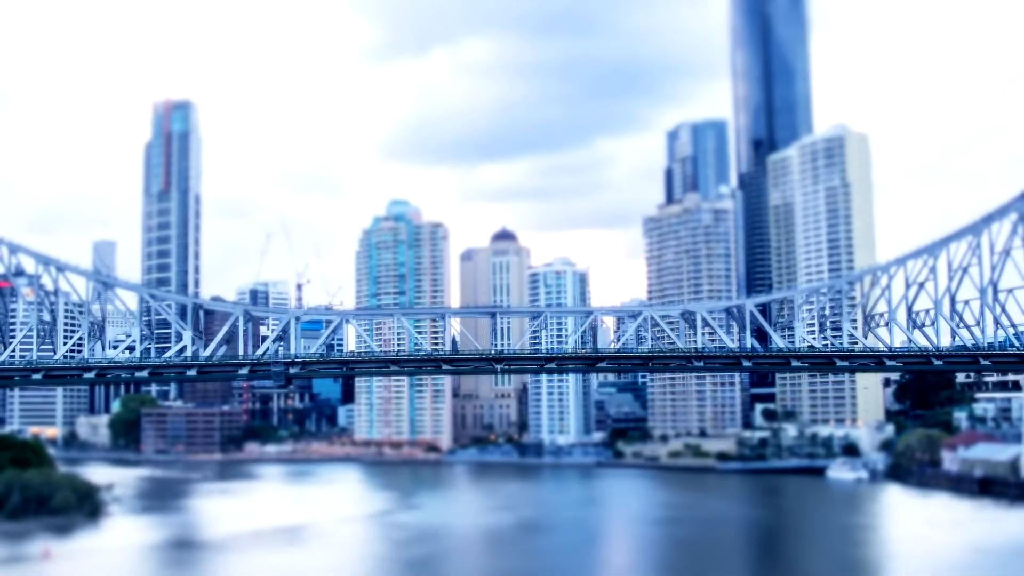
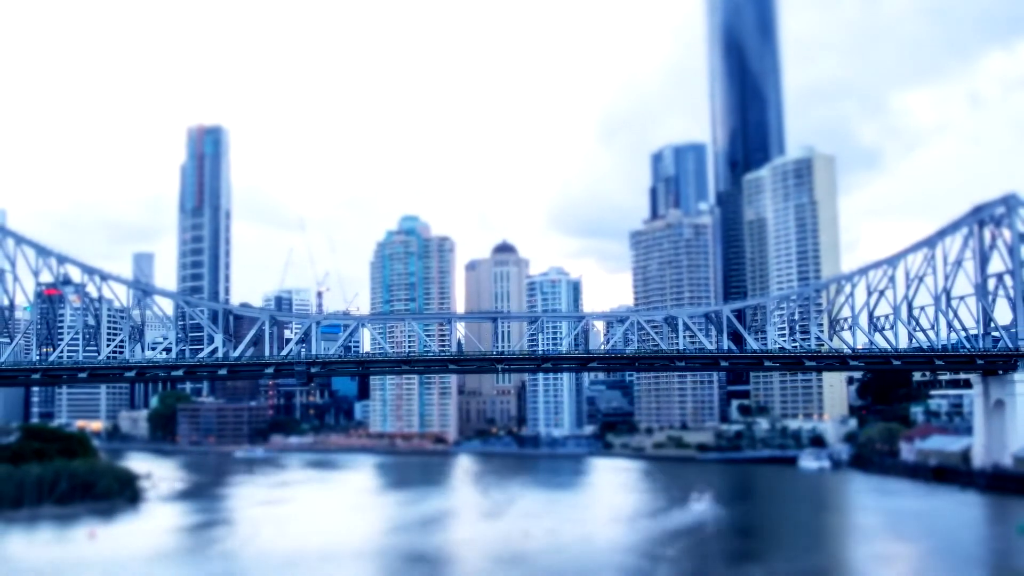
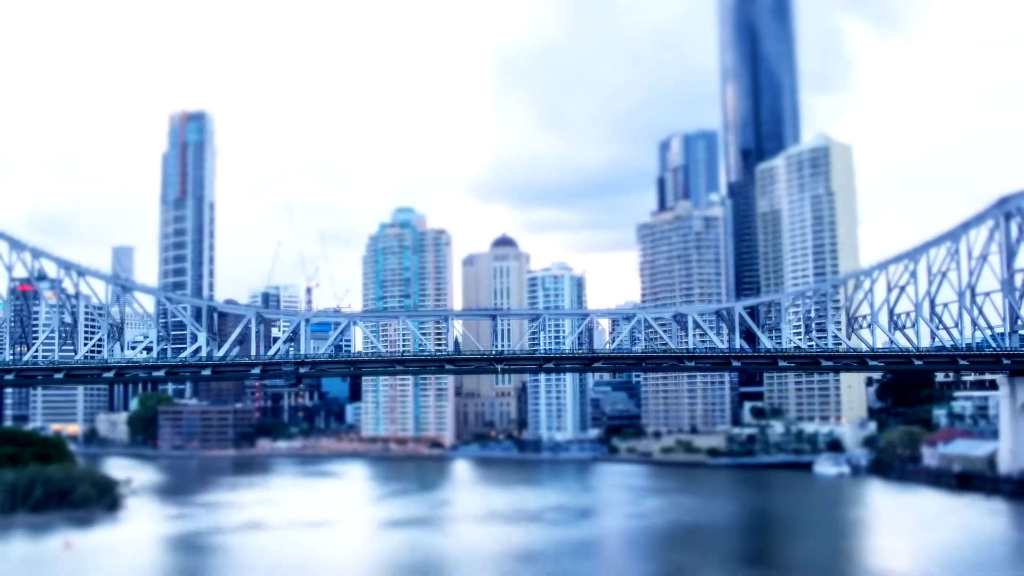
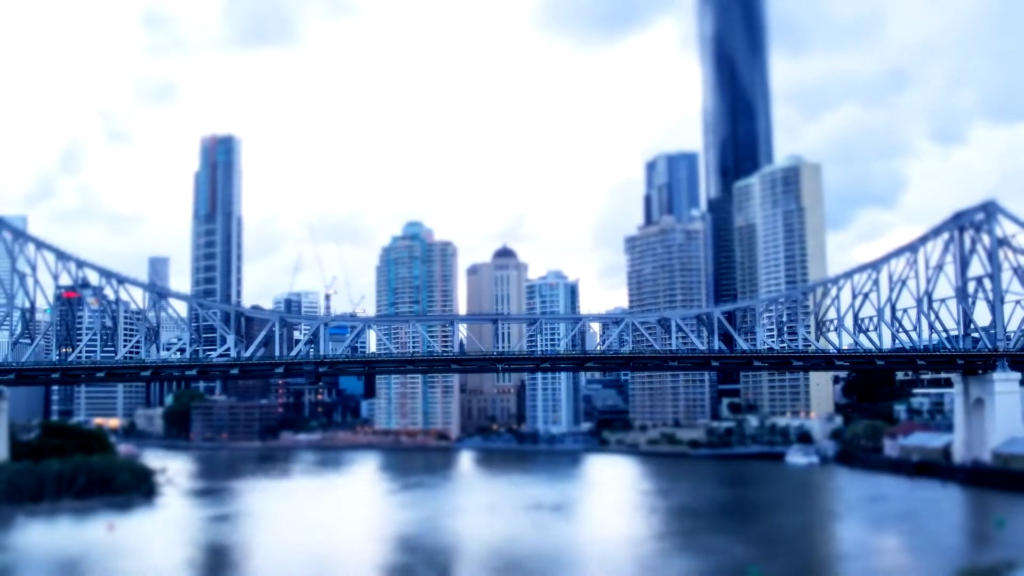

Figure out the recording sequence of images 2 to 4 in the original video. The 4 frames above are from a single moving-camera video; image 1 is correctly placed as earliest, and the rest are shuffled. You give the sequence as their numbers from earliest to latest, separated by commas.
3, 2, 4
